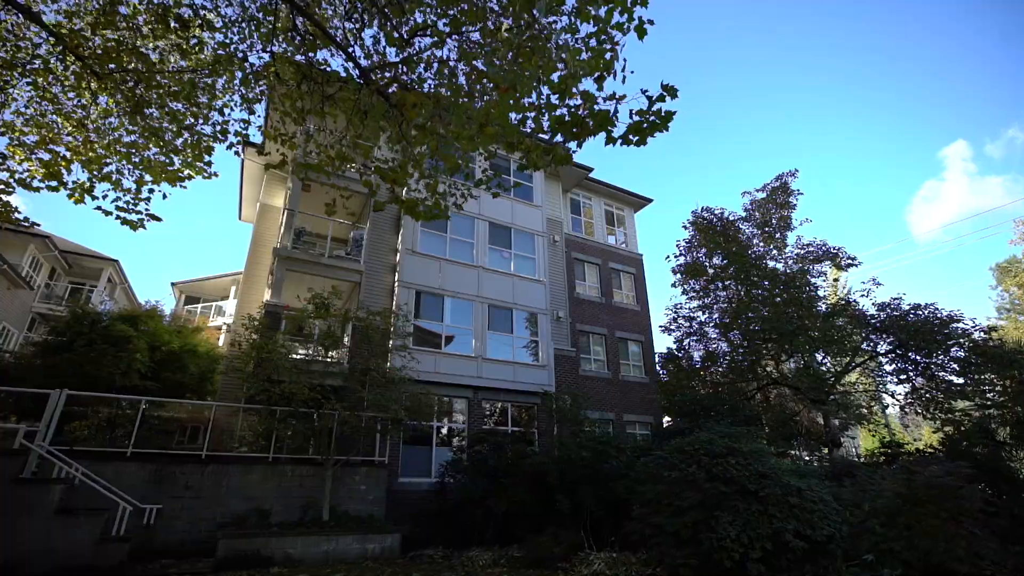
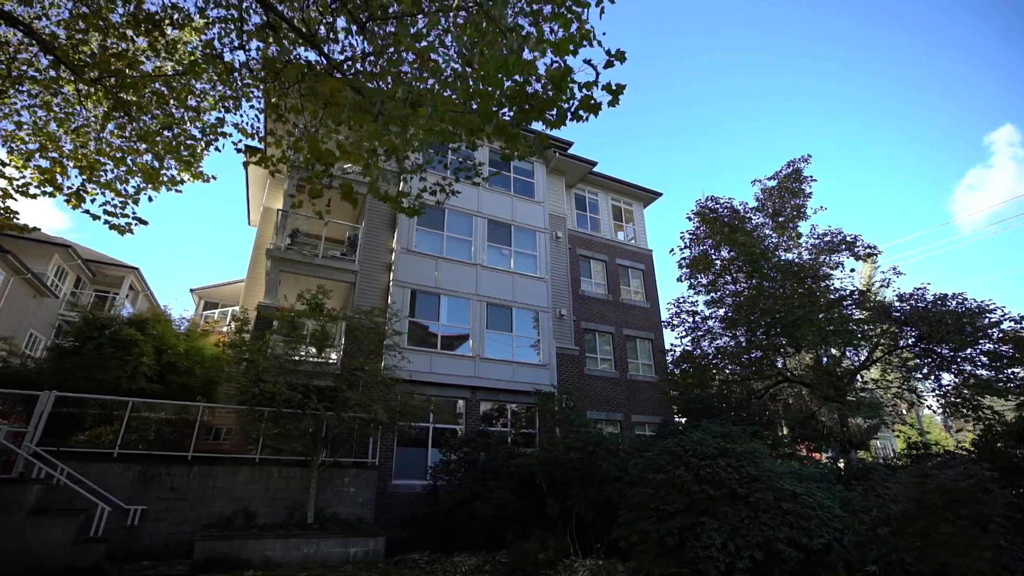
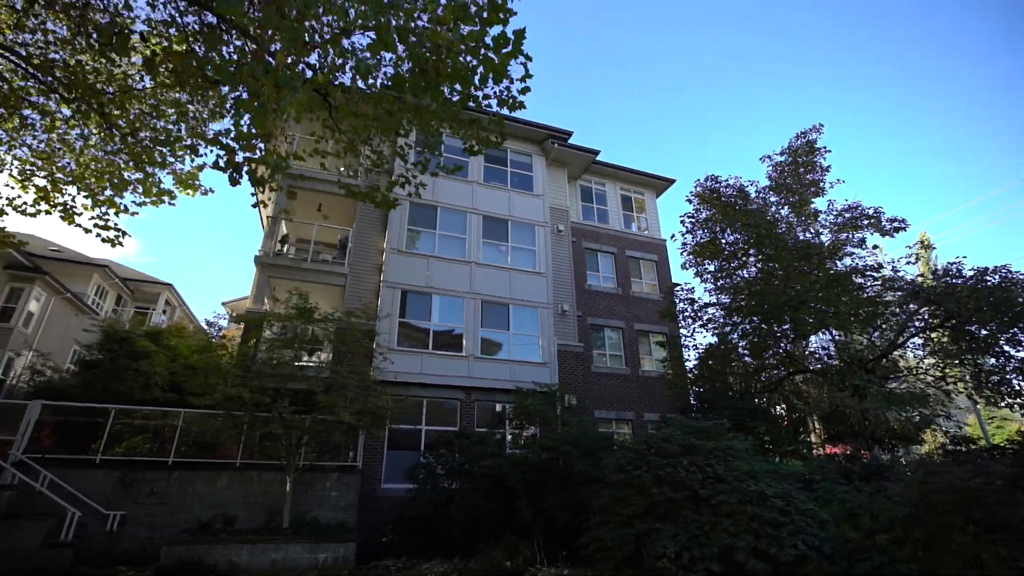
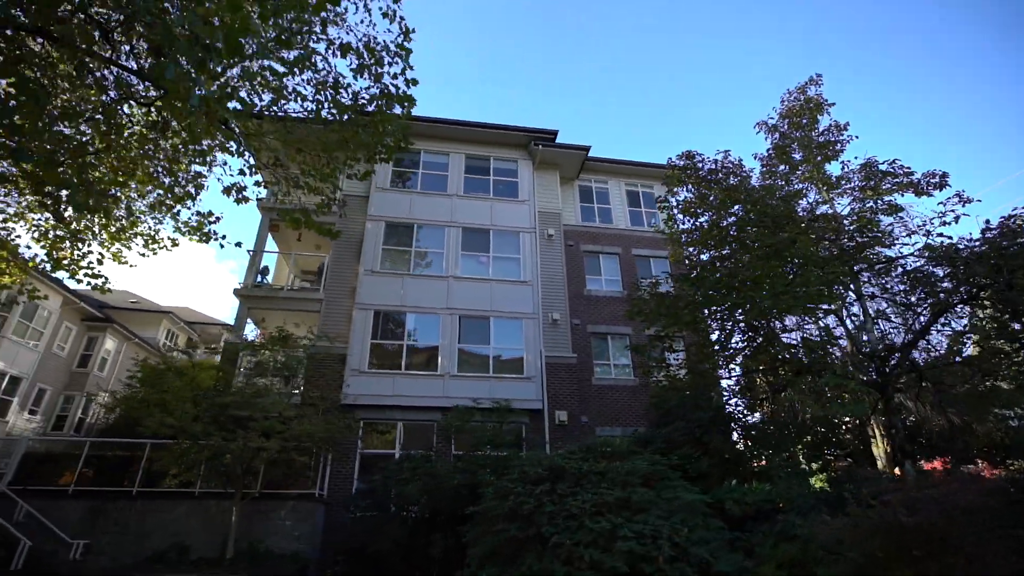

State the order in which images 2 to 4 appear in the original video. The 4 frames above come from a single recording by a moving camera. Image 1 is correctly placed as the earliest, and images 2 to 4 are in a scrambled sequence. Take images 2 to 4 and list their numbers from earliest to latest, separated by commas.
2, 3, 4
